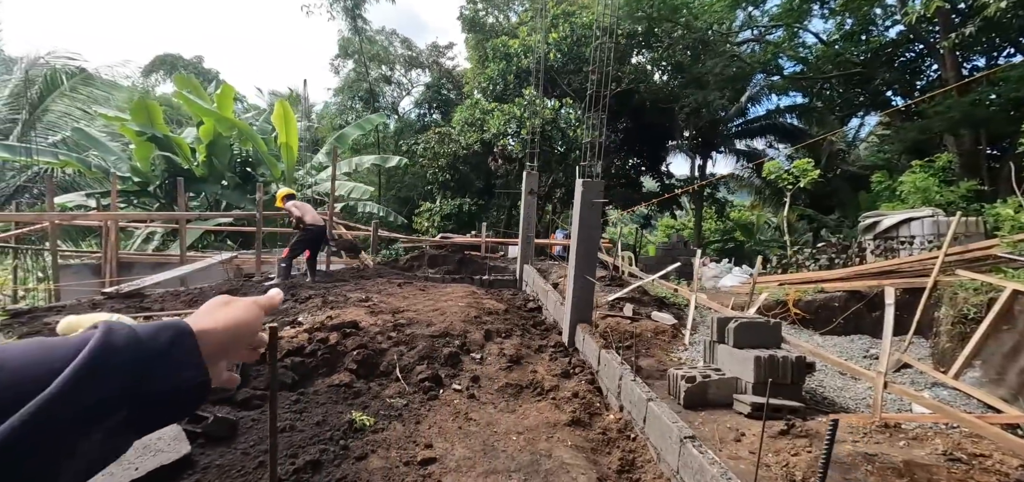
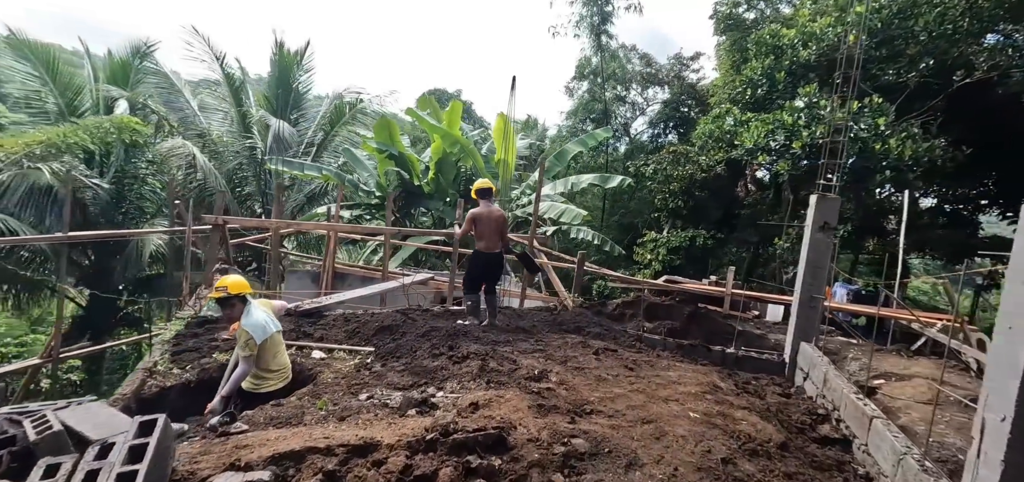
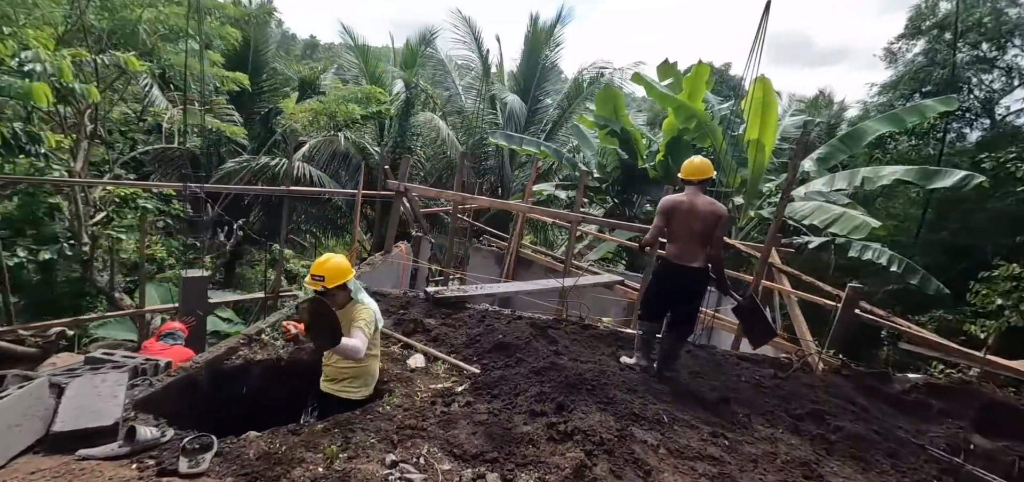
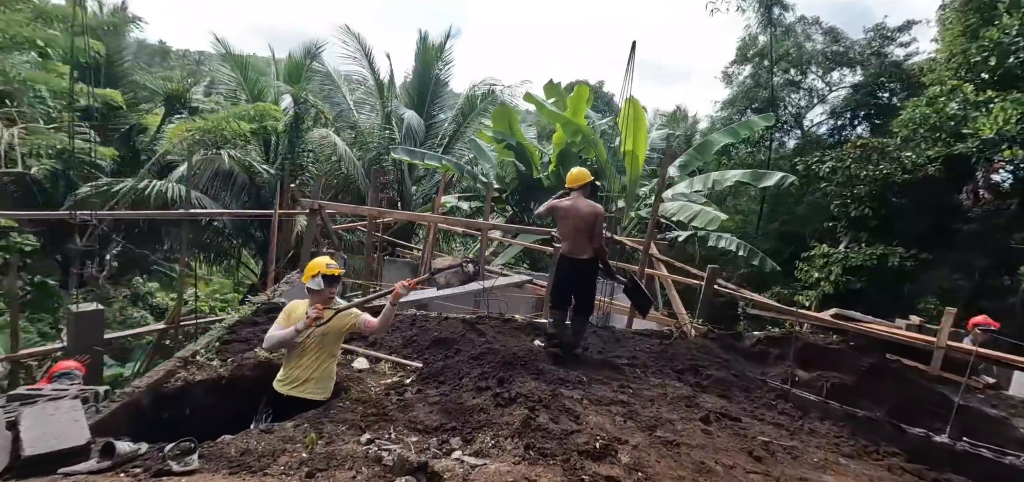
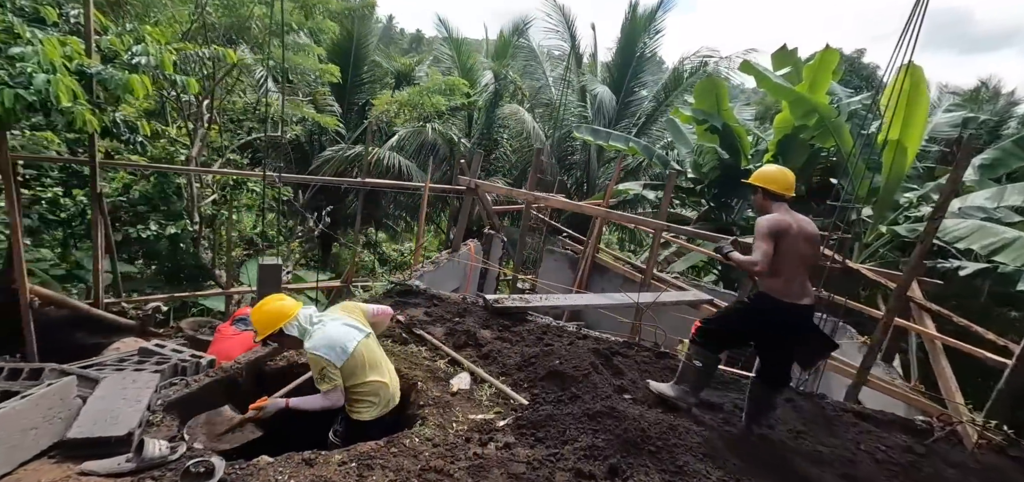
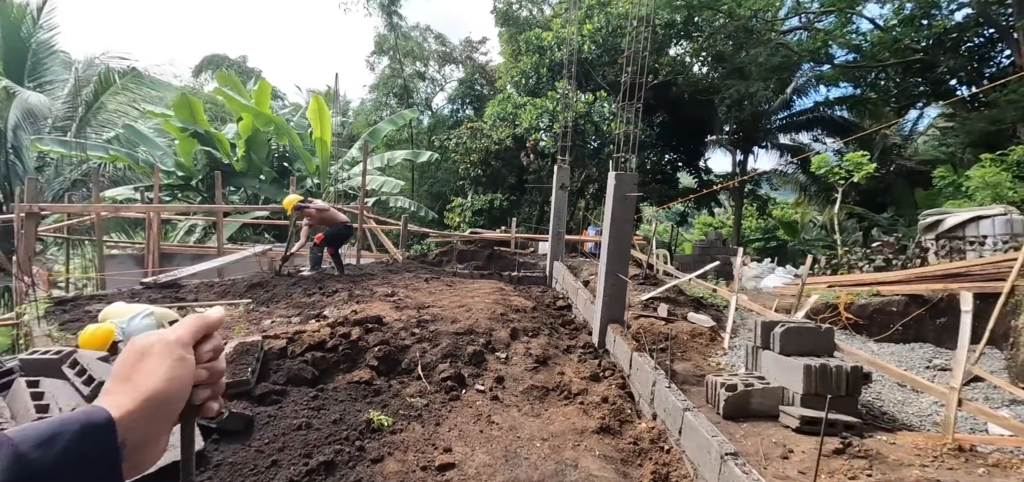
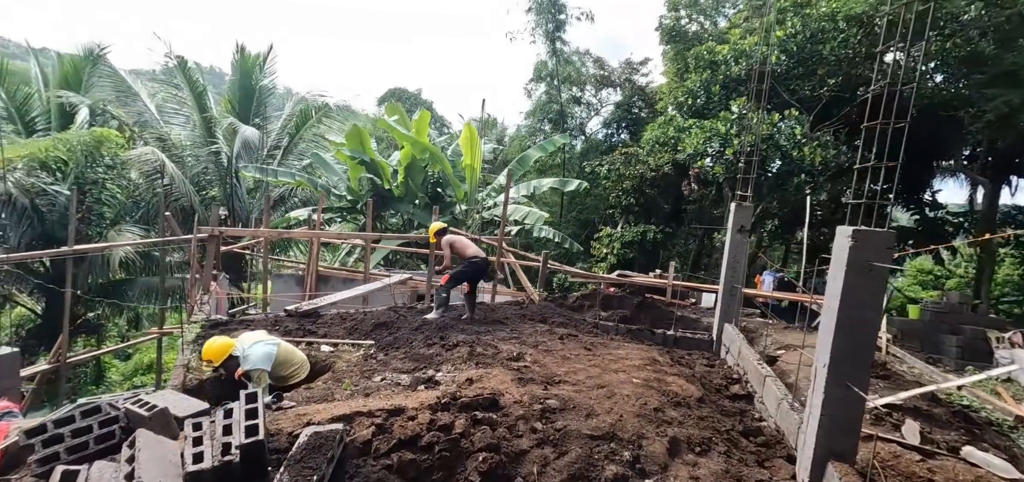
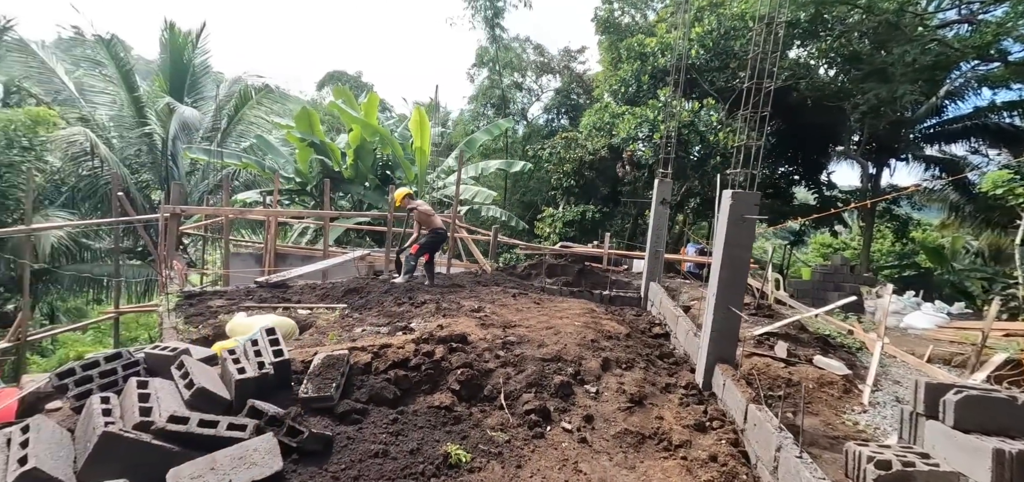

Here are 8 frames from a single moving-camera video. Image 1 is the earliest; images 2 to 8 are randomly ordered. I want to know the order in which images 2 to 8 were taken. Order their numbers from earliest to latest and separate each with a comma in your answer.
6, 8, 7, 2, 4, 3, 5
